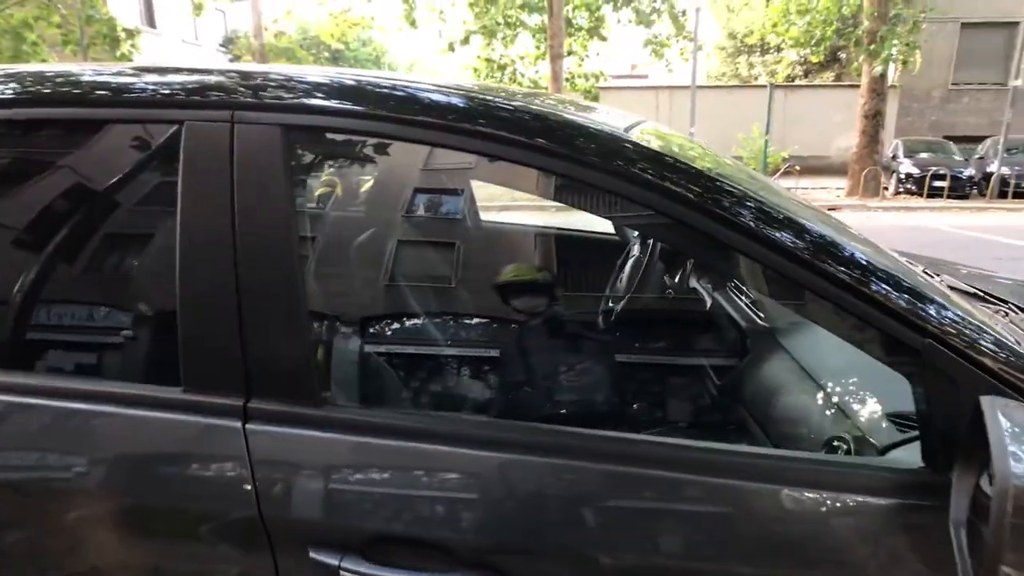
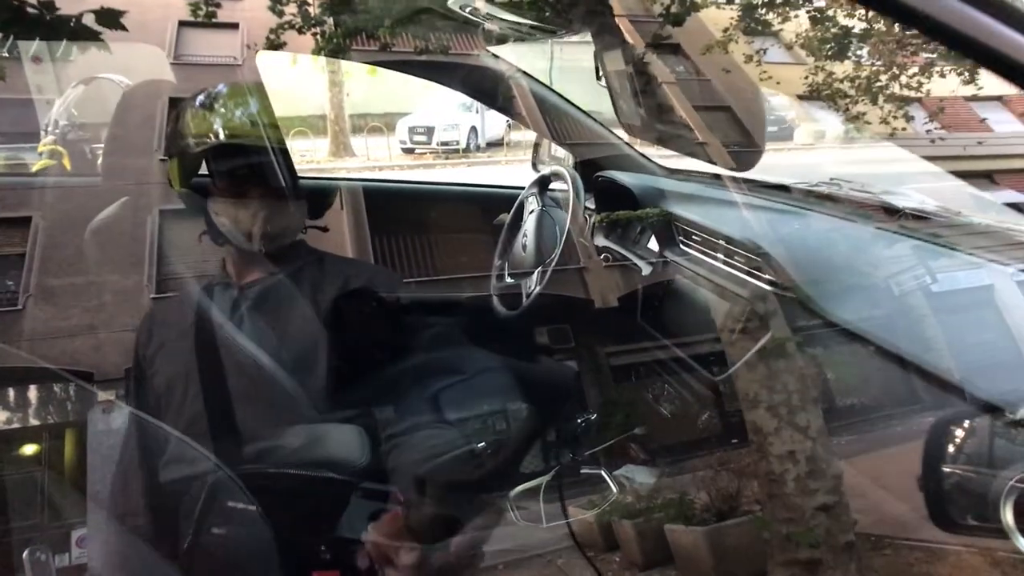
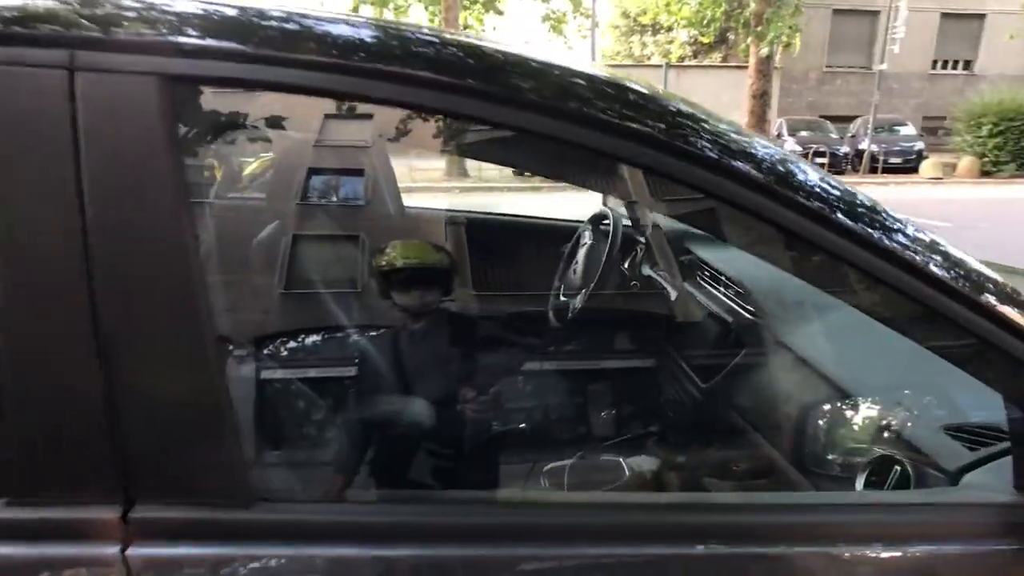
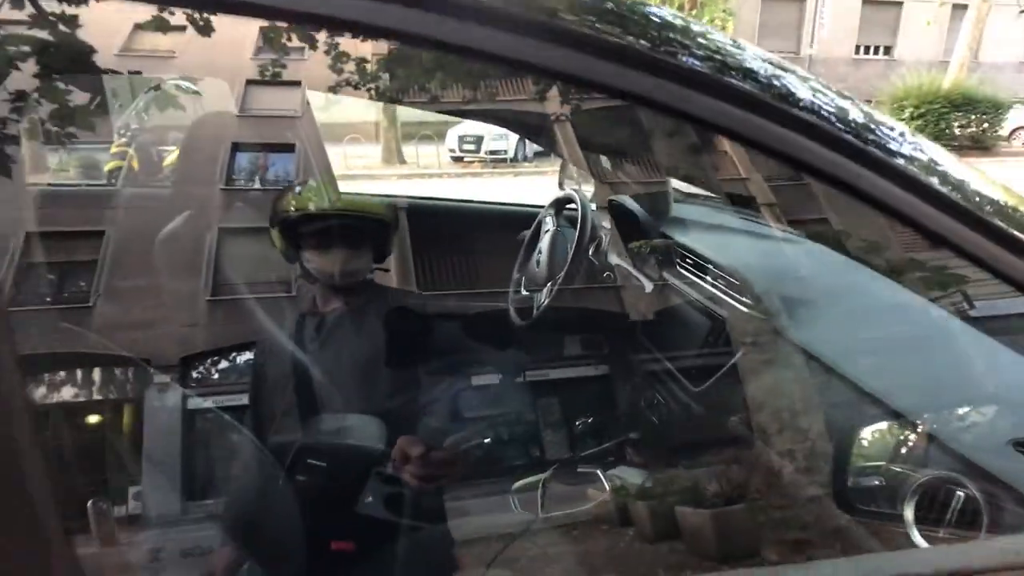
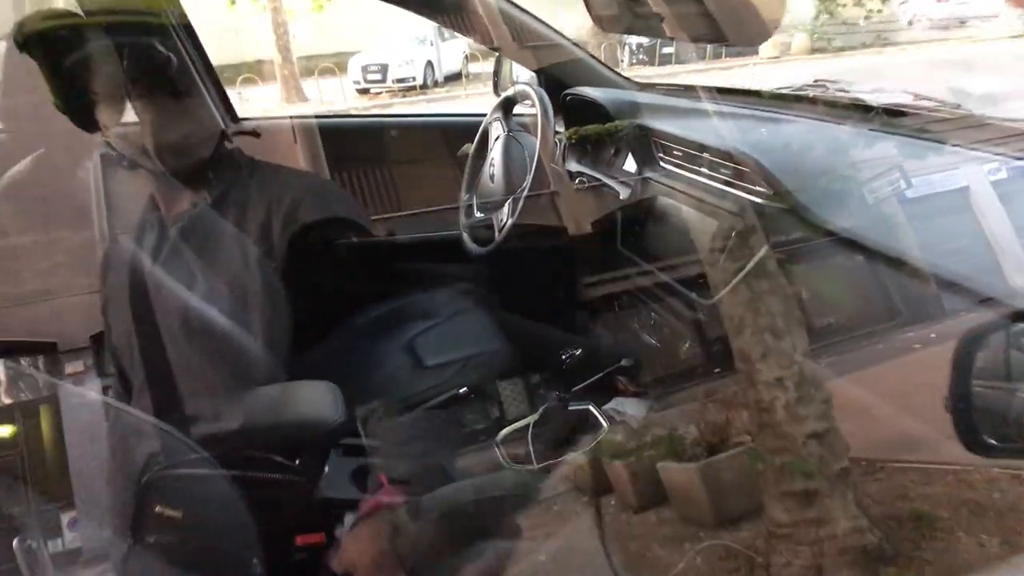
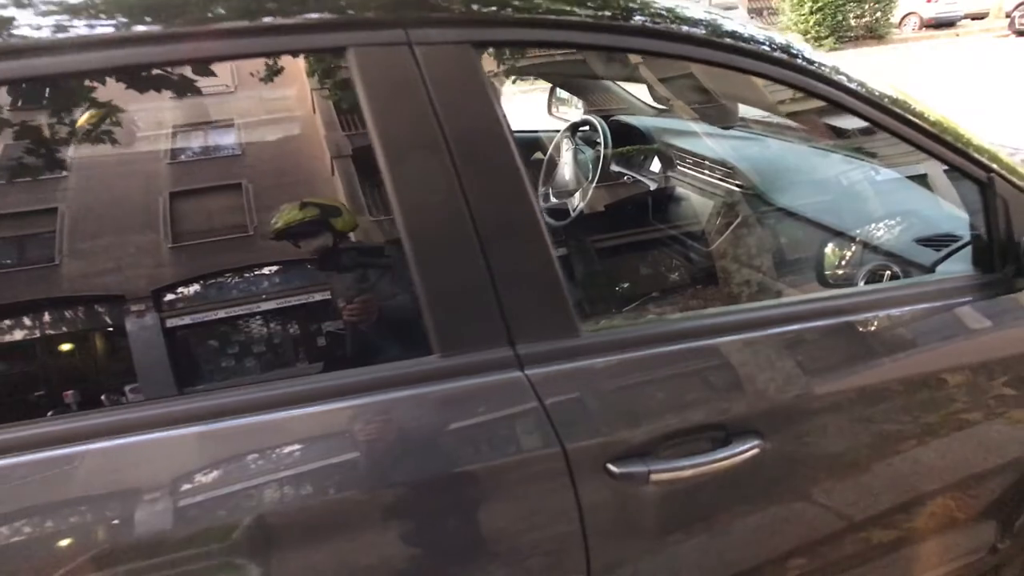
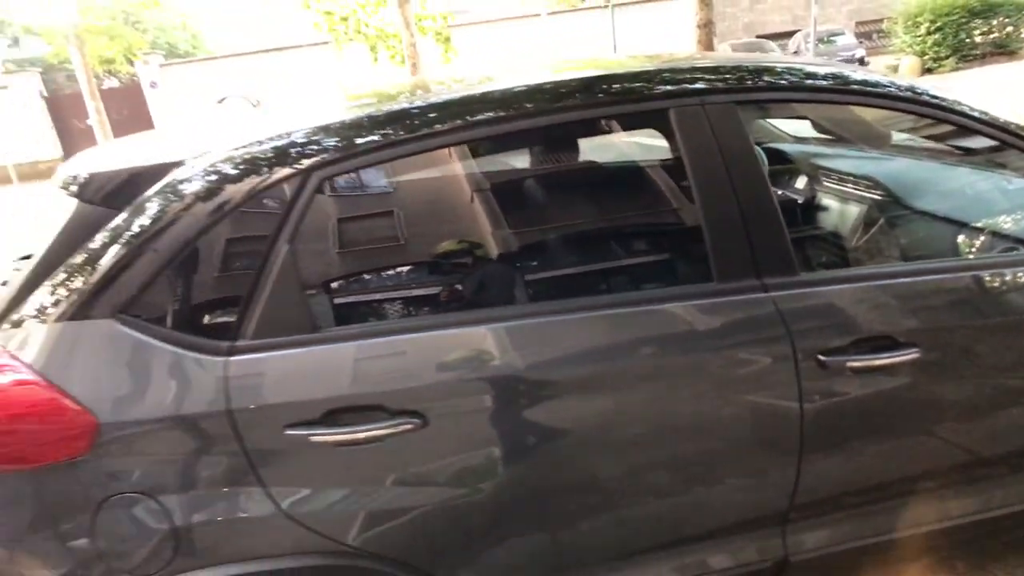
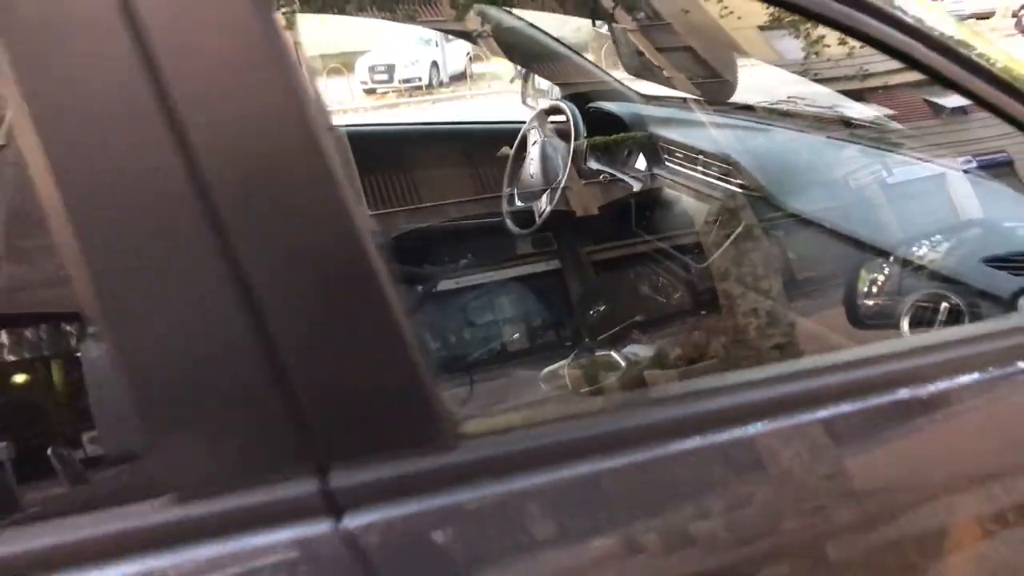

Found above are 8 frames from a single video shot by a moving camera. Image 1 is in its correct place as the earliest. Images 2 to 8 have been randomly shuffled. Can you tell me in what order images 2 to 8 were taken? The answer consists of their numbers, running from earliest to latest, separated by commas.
3, 4, 2, 5, 8, 6, 7
